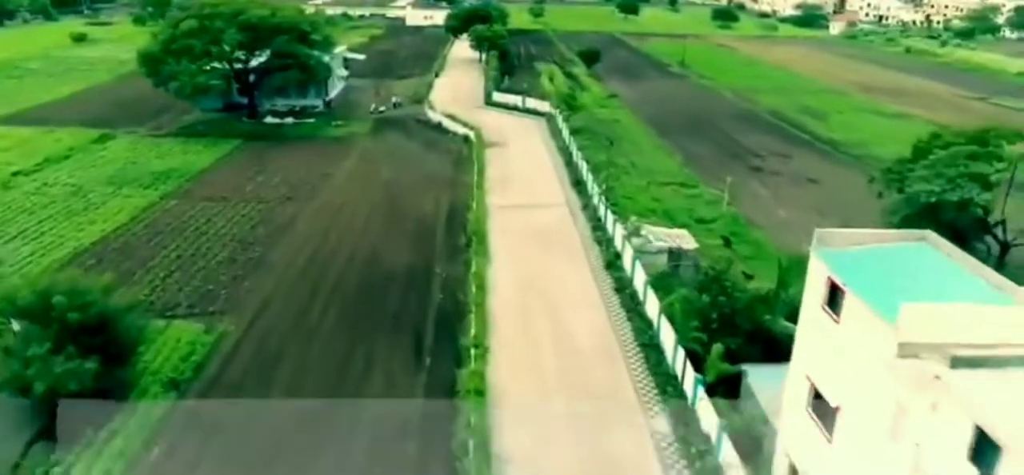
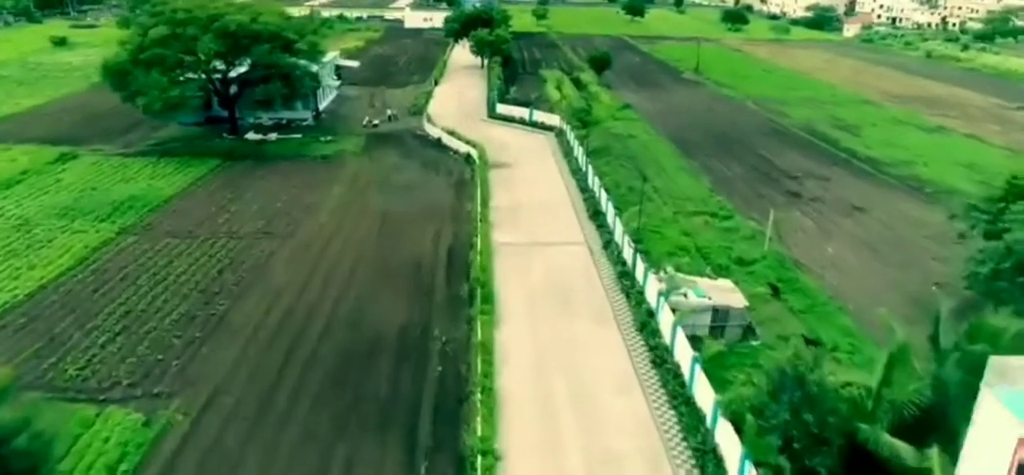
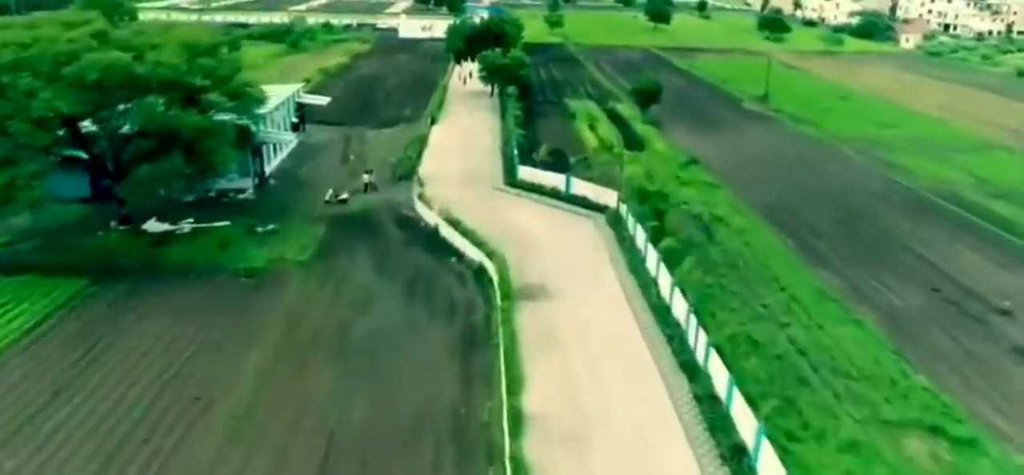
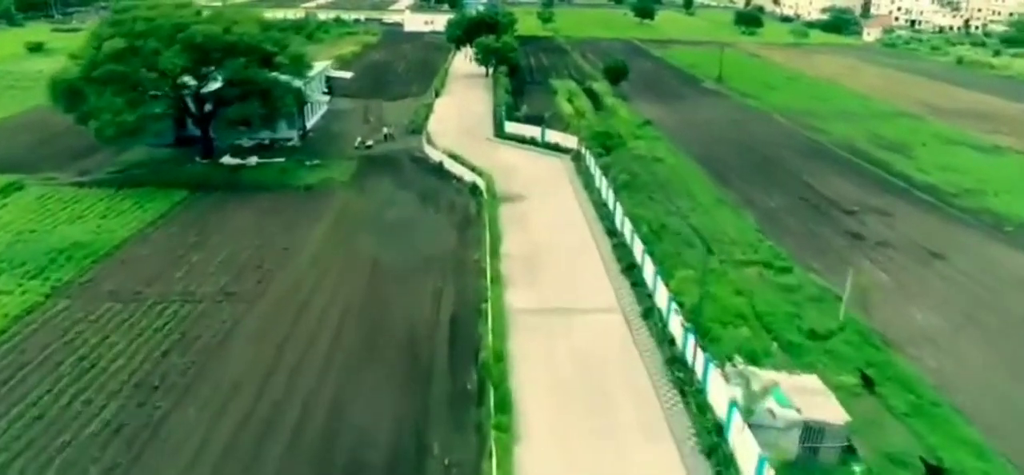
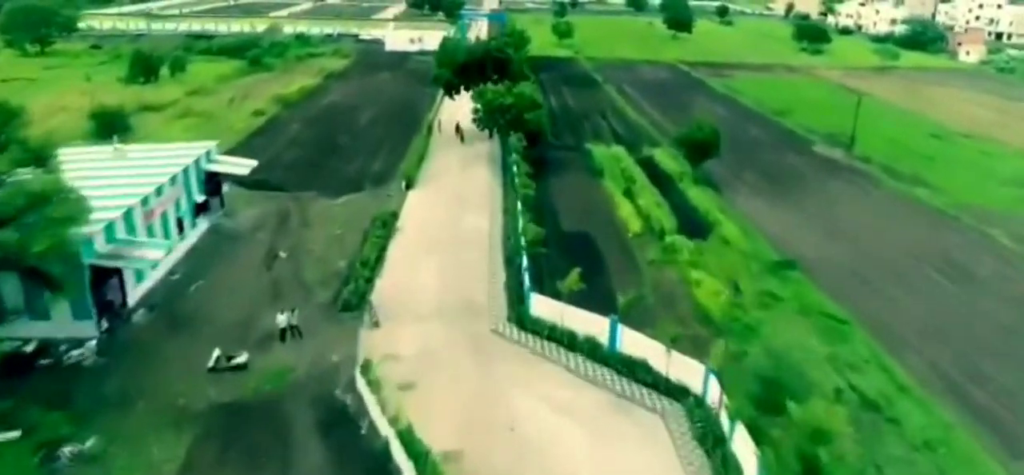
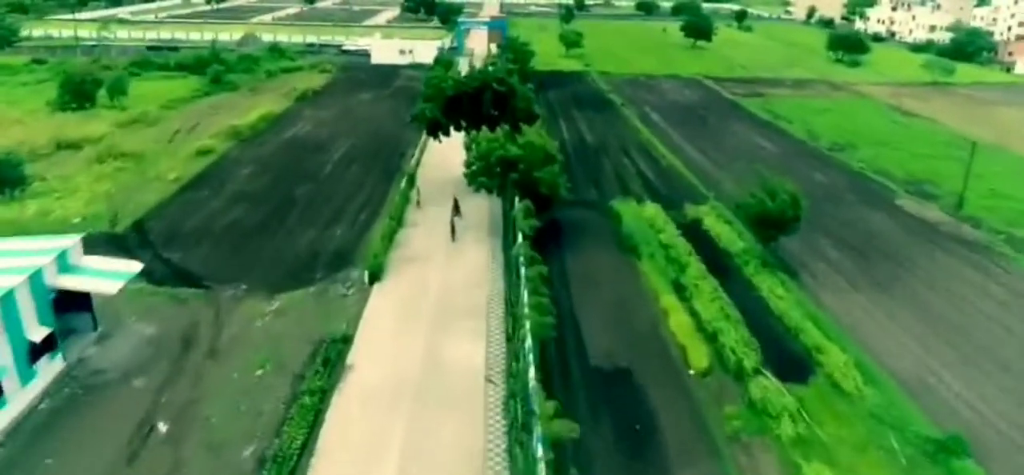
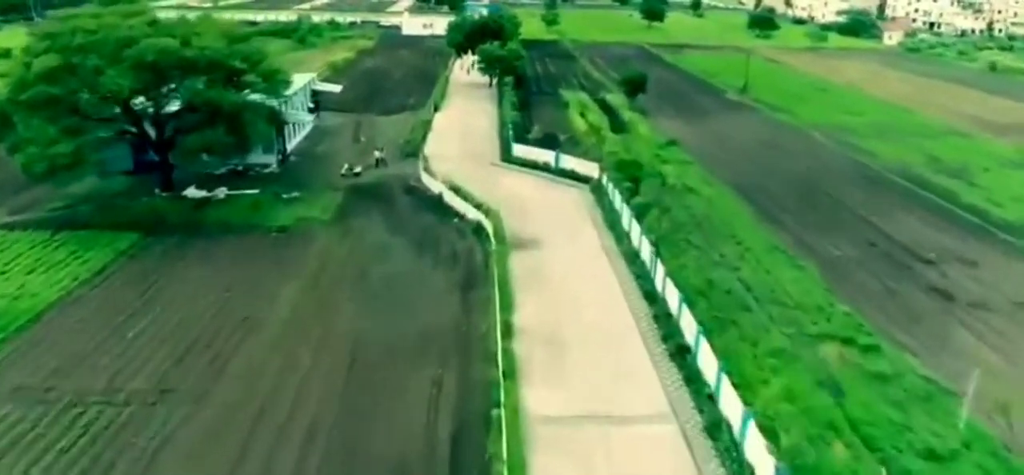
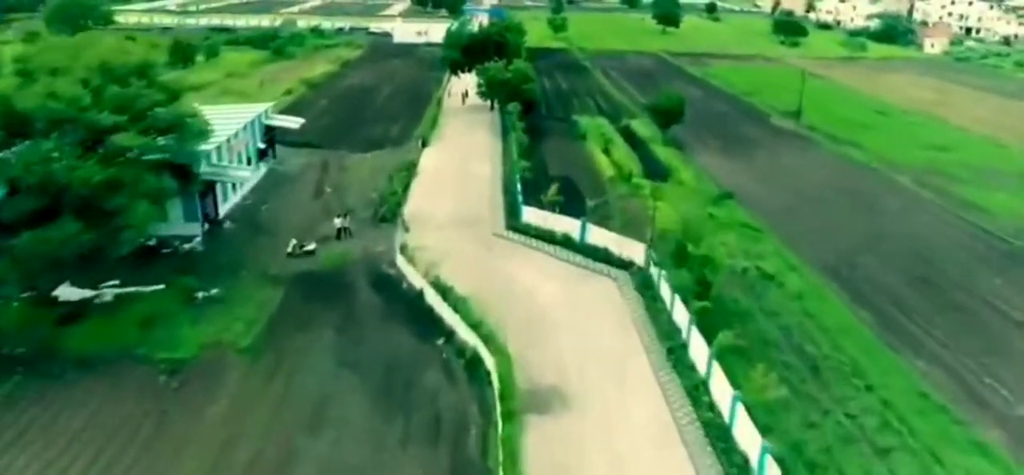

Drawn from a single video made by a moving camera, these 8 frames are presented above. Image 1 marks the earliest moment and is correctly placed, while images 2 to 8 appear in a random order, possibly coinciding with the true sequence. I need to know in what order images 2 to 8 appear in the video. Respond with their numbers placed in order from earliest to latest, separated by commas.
2, 4, 7, 3, 8, 5, 6
